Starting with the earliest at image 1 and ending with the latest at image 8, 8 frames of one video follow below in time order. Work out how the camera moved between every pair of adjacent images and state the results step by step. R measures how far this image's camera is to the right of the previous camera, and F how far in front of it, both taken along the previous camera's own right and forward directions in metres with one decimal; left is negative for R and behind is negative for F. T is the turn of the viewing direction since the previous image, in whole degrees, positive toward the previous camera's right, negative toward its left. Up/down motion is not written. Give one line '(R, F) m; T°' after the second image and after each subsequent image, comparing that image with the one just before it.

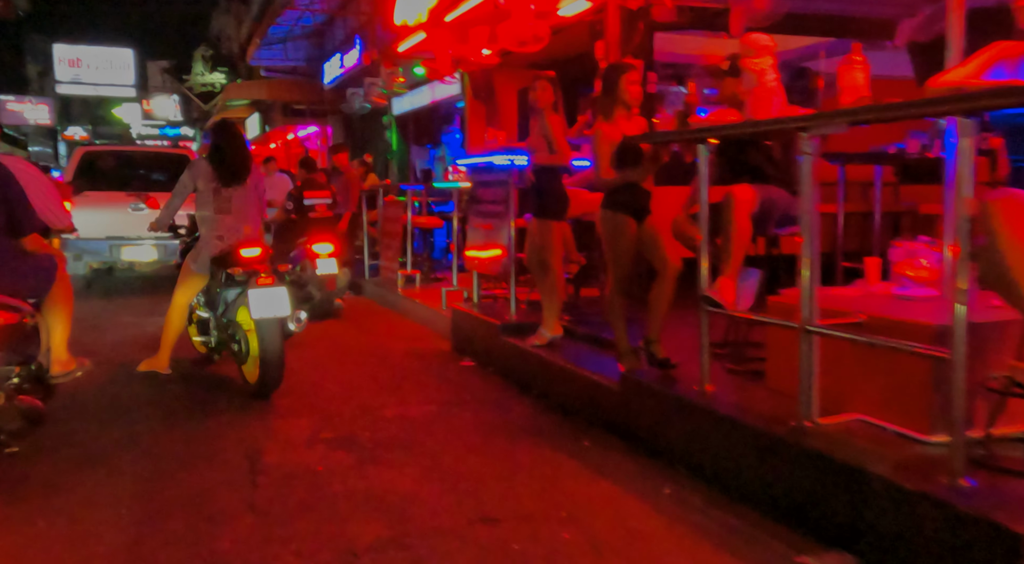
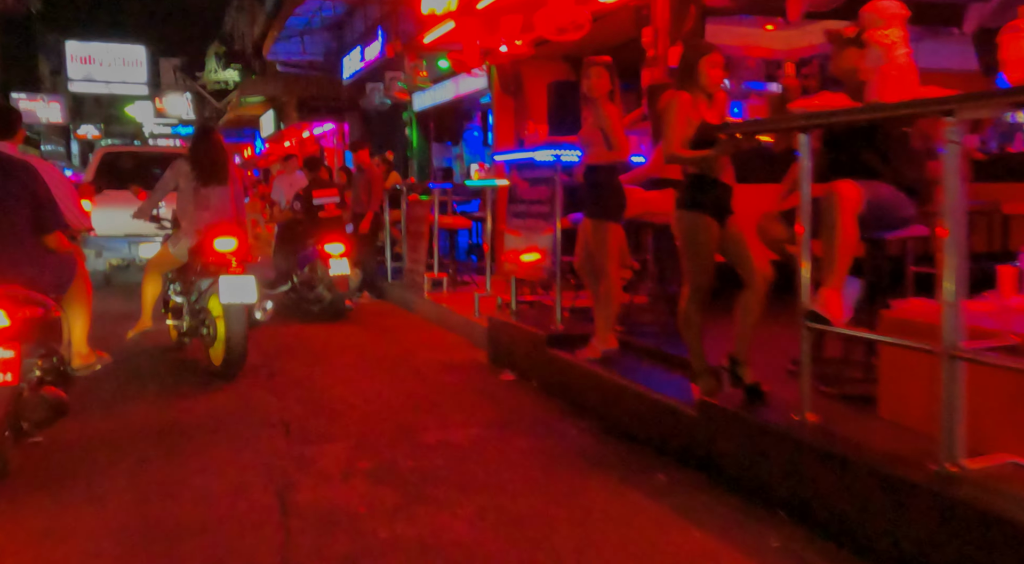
(-0.3, +0.6) m; -1°
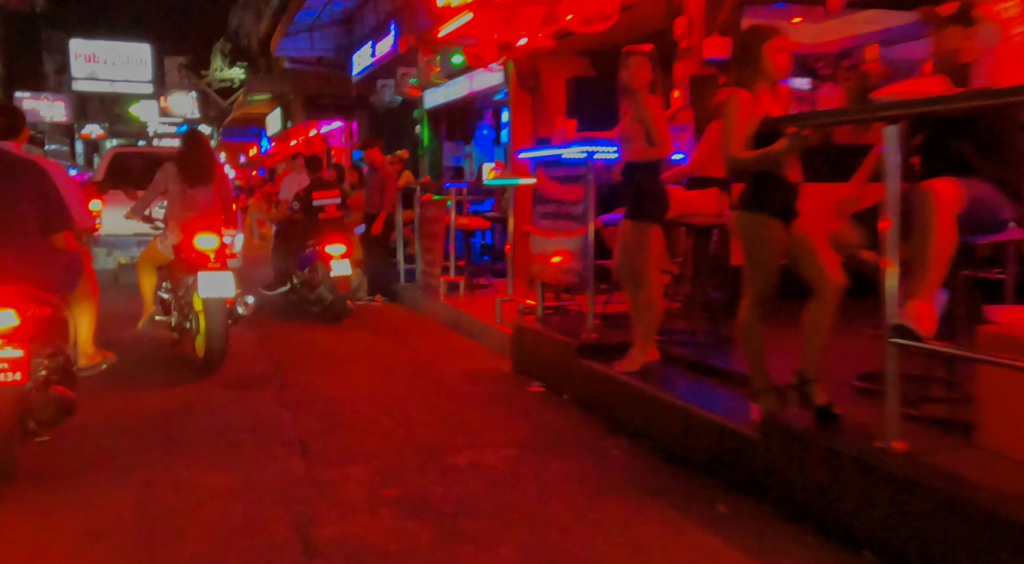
(-0.2, +0.4) m; 0°
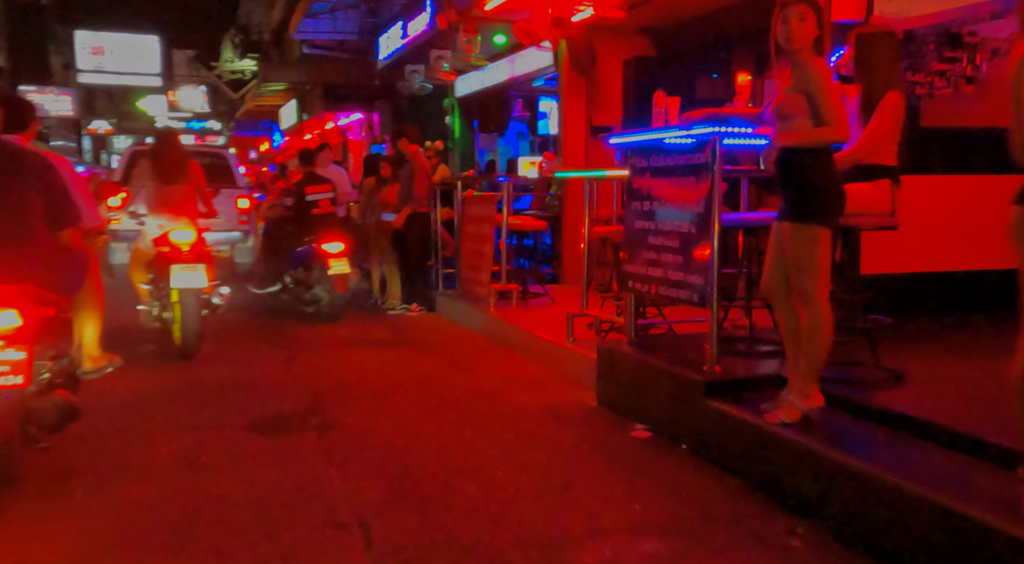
(-0.5, +1.3) m; 0°
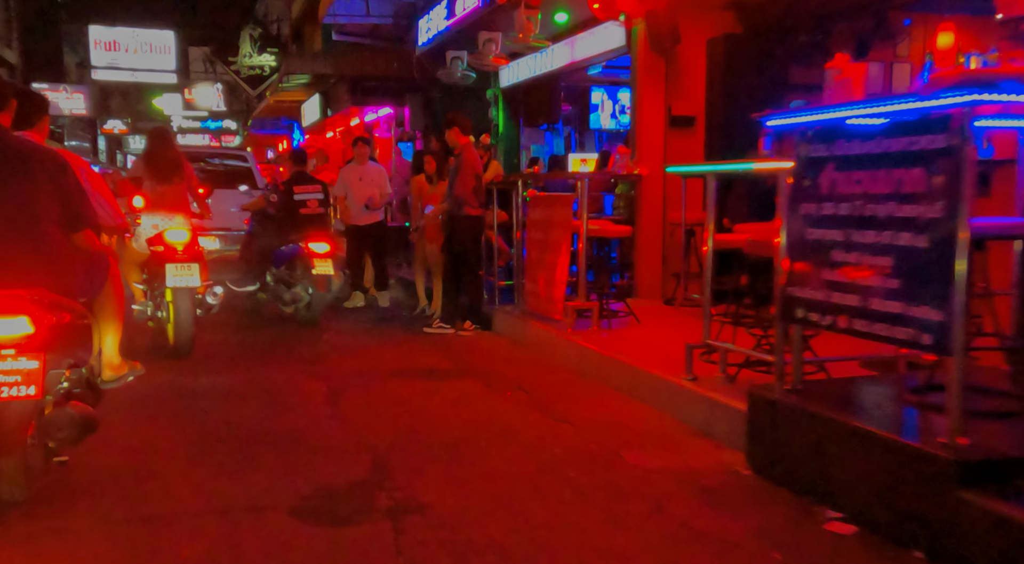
(-0.6, +1.4) m; -1°
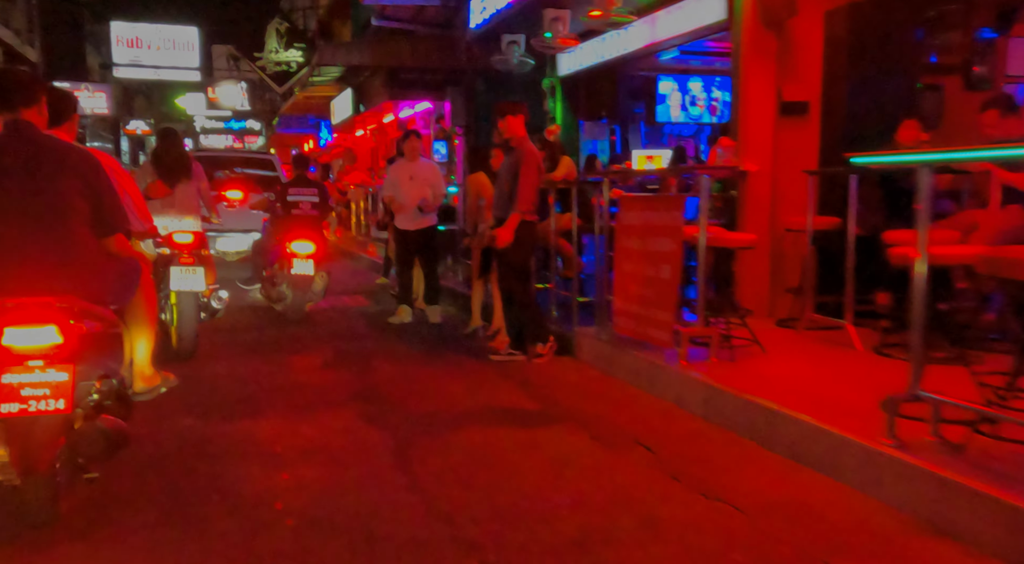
(-0.6, +1.4) m; -1°
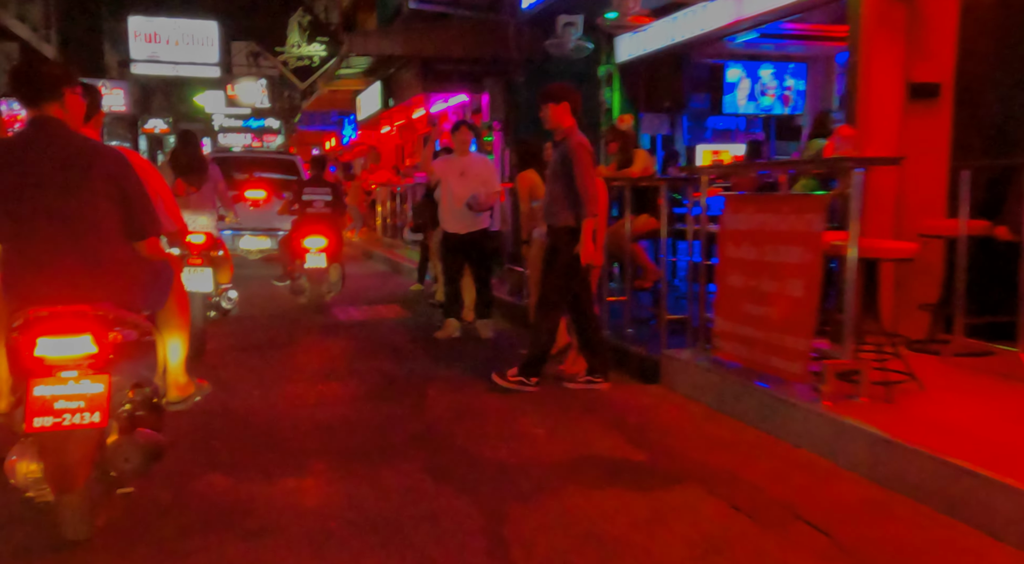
(-0.5, +1.2) m; -1°
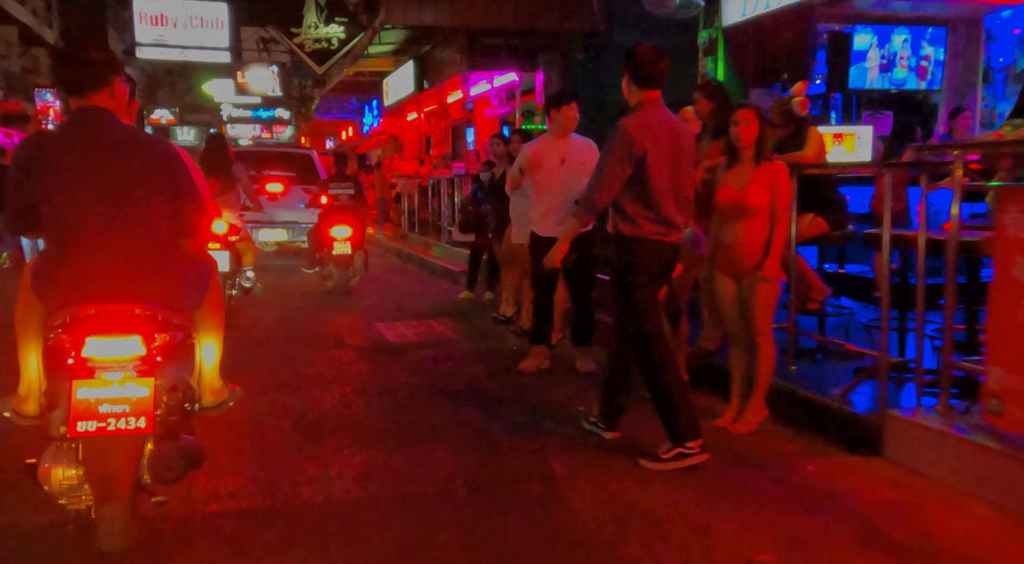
(-0.8, +2.0) m; 0°
